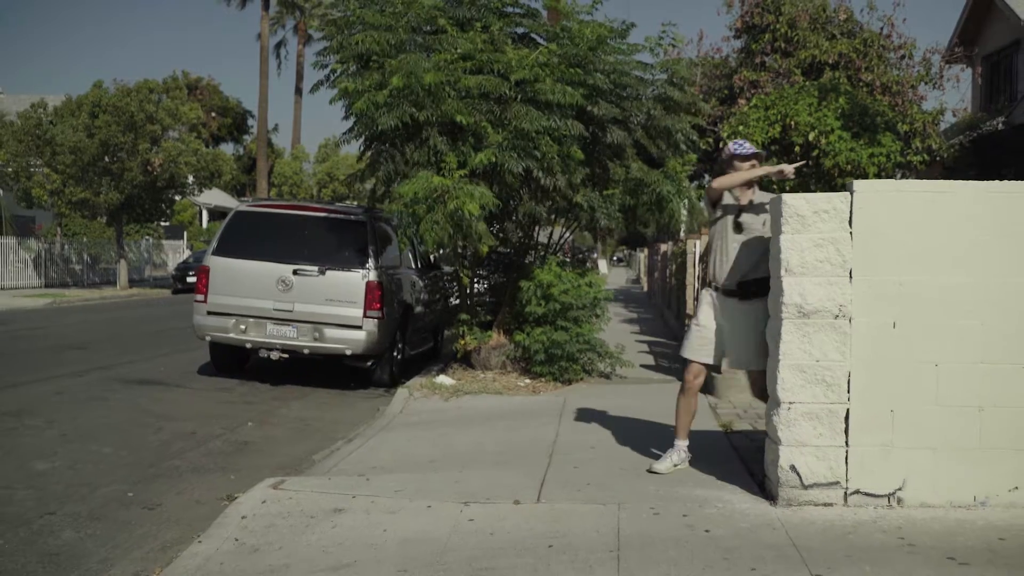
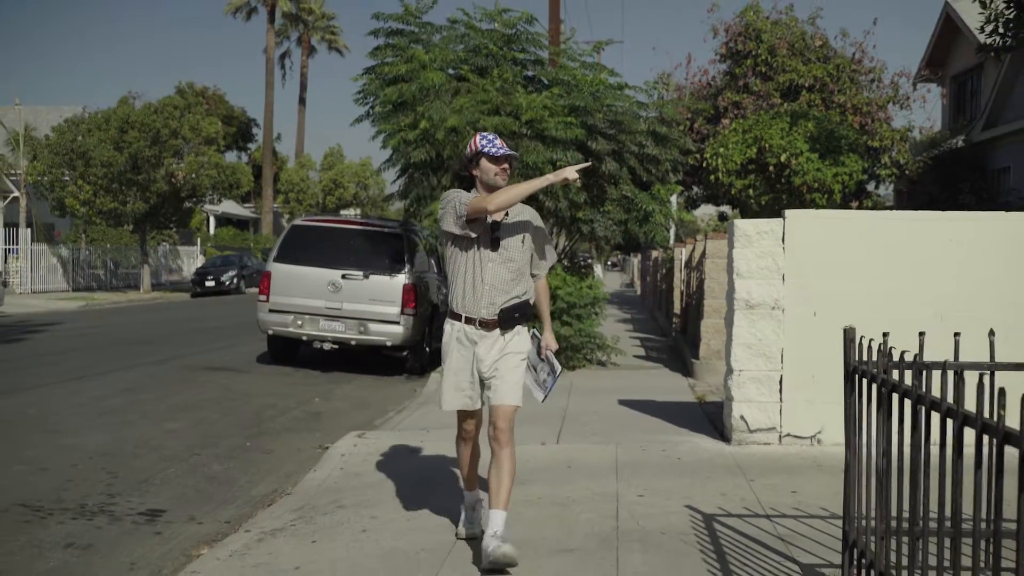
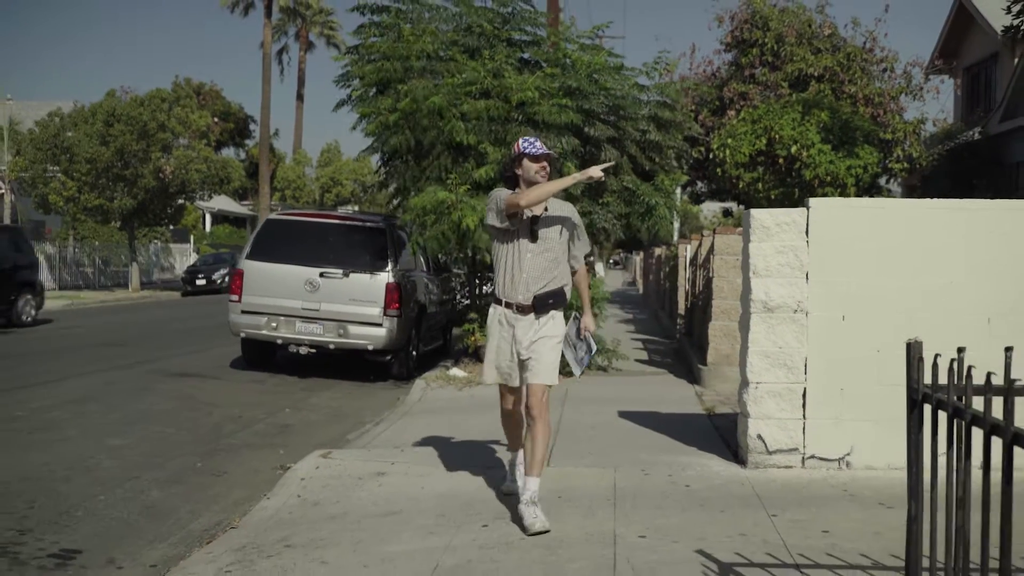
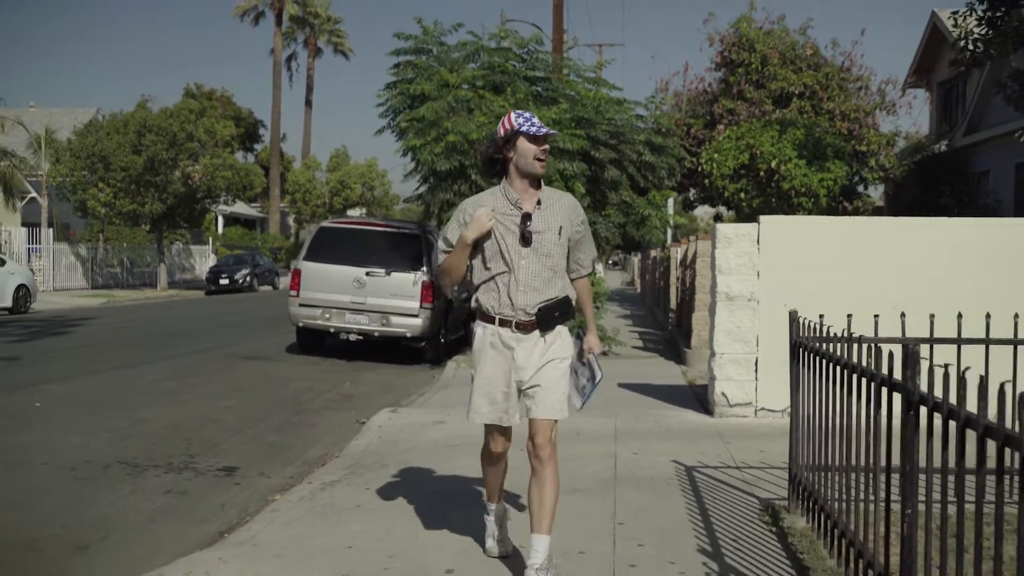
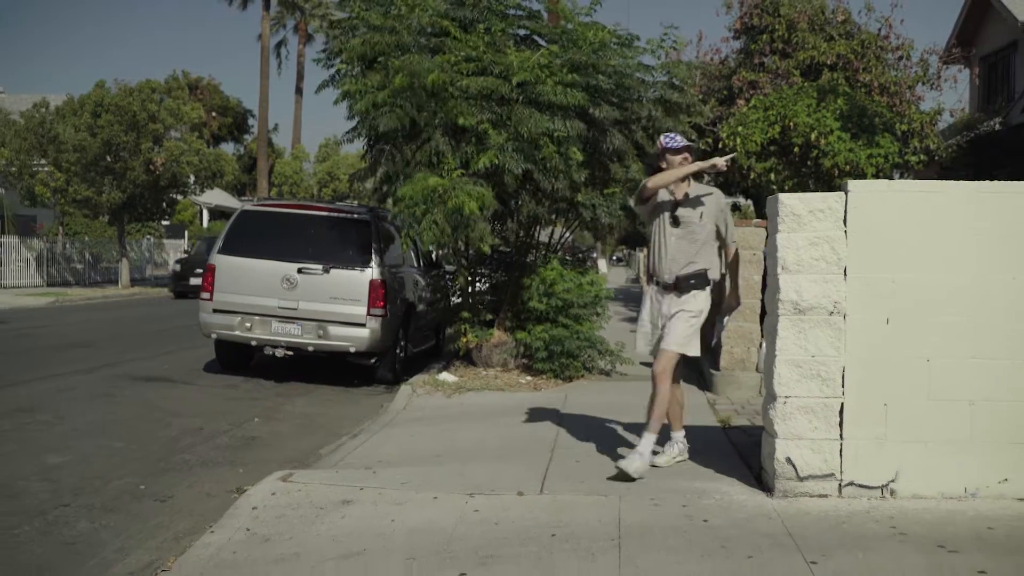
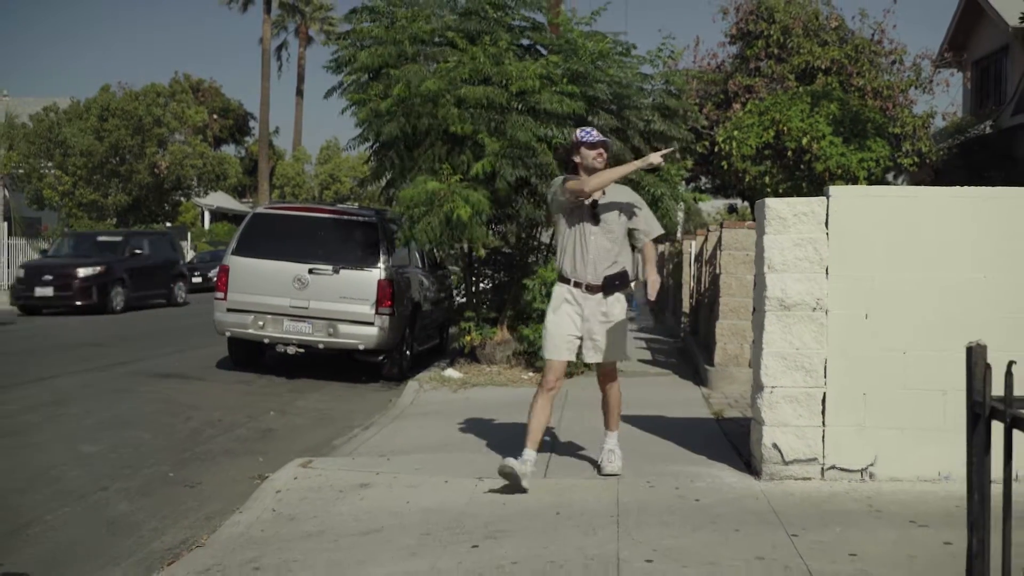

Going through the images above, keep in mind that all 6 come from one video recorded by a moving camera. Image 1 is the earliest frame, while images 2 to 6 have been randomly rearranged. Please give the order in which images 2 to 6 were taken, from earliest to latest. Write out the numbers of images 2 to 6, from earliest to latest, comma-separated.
5, 6, 3, 2, 4
